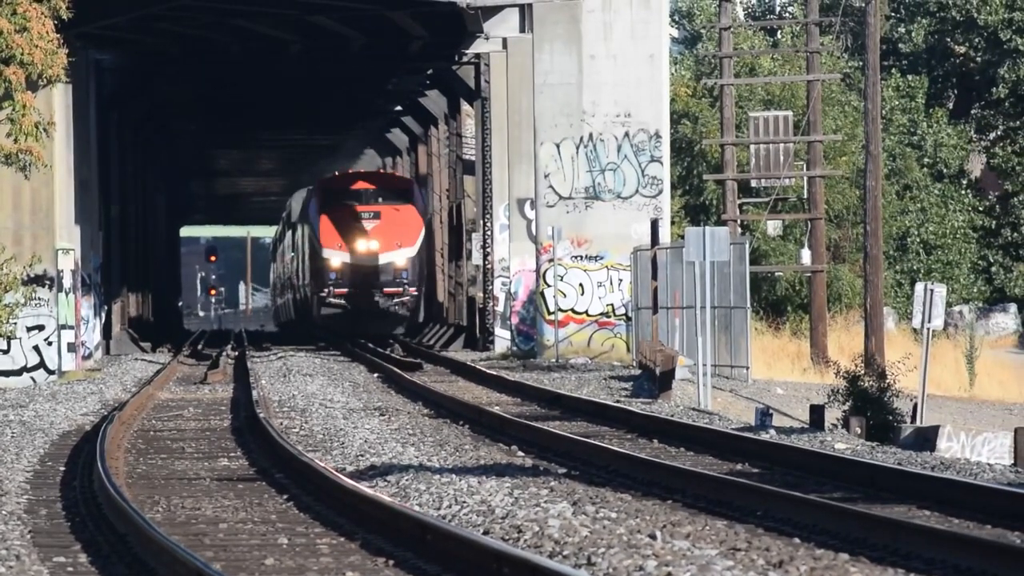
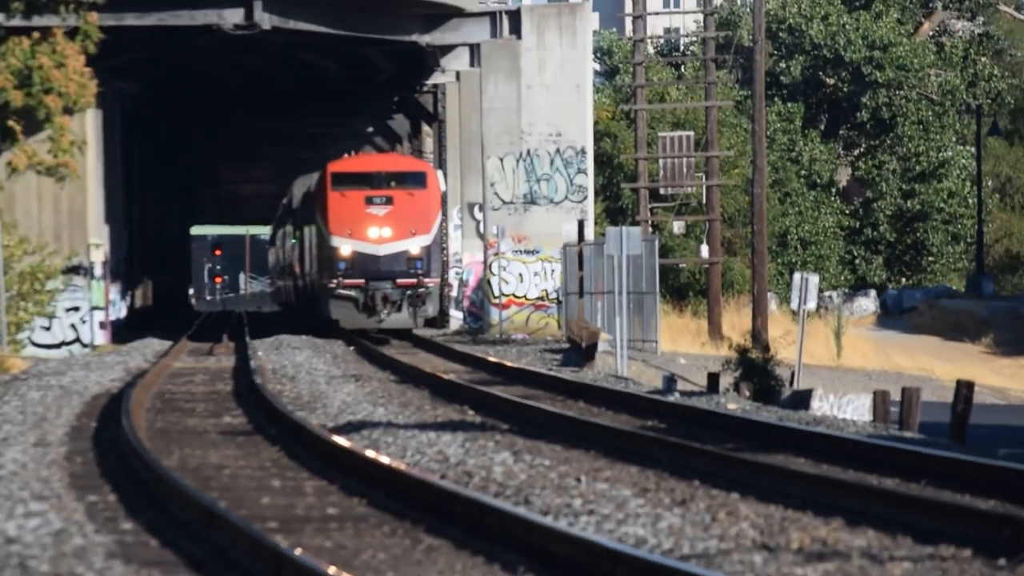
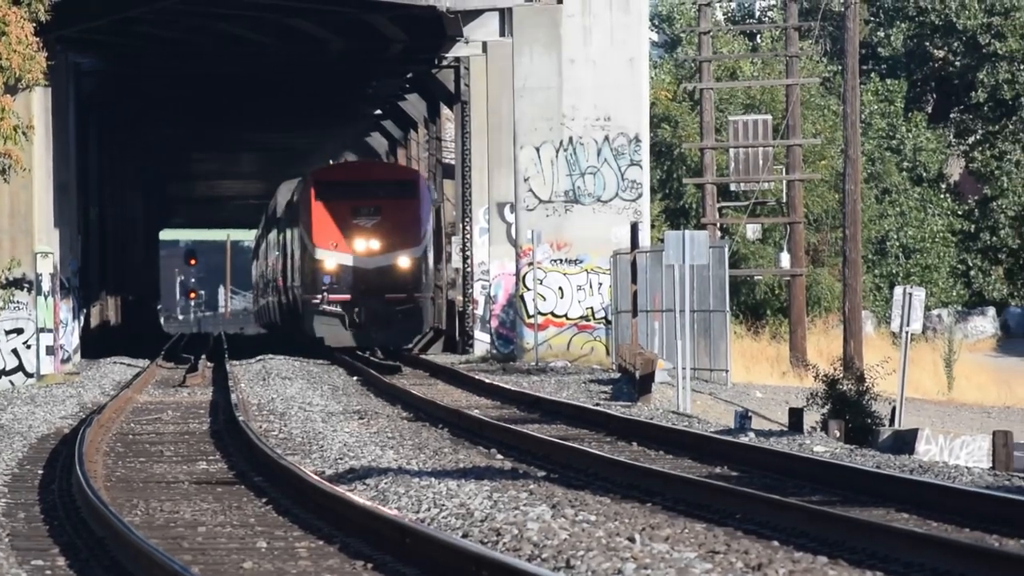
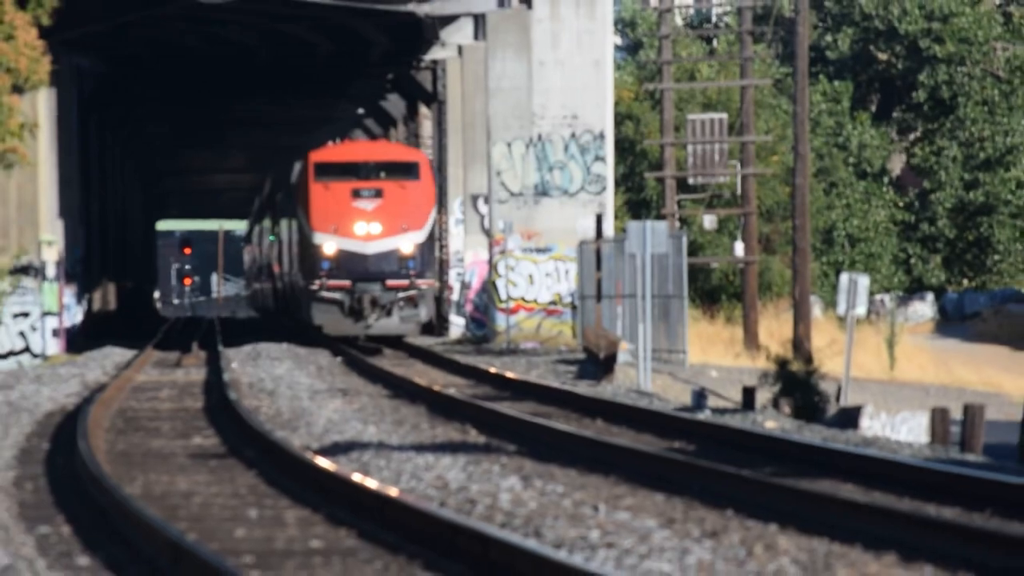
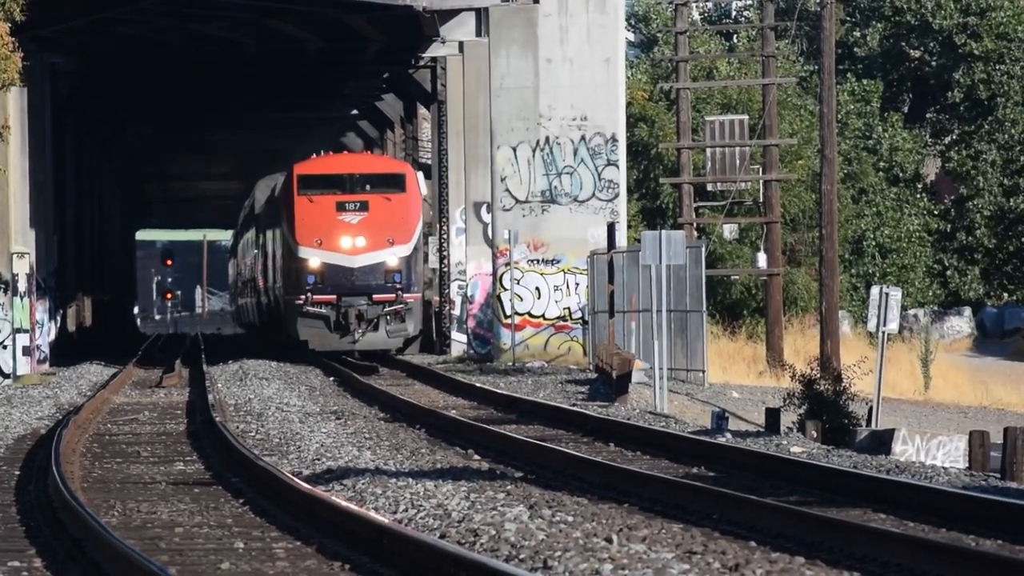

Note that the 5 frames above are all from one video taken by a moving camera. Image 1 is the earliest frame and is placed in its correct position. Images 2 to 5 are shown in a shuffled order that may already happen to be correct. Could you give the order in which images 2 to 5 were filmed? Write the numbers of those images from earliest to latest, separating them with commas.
3, 5, 4, 2
